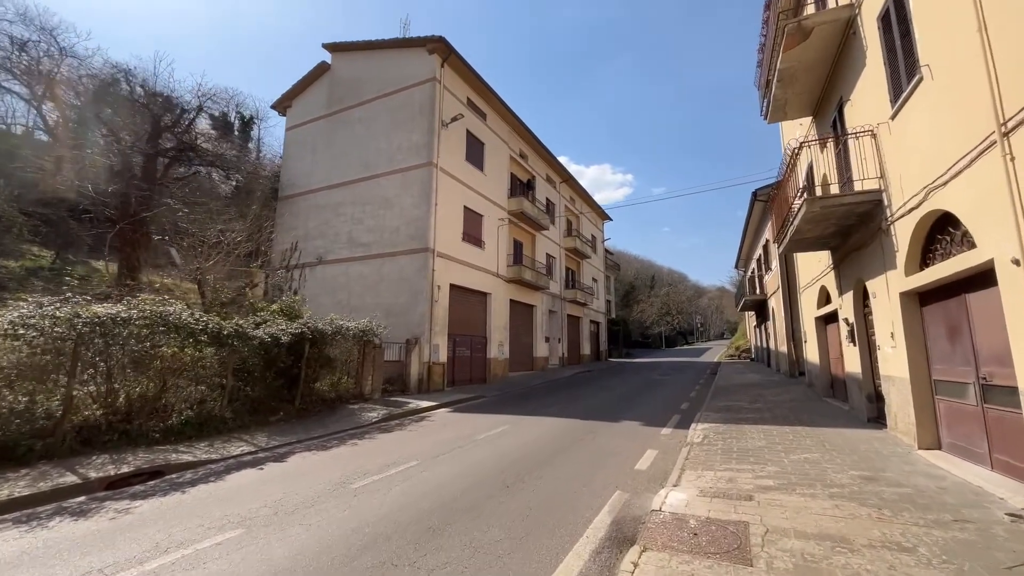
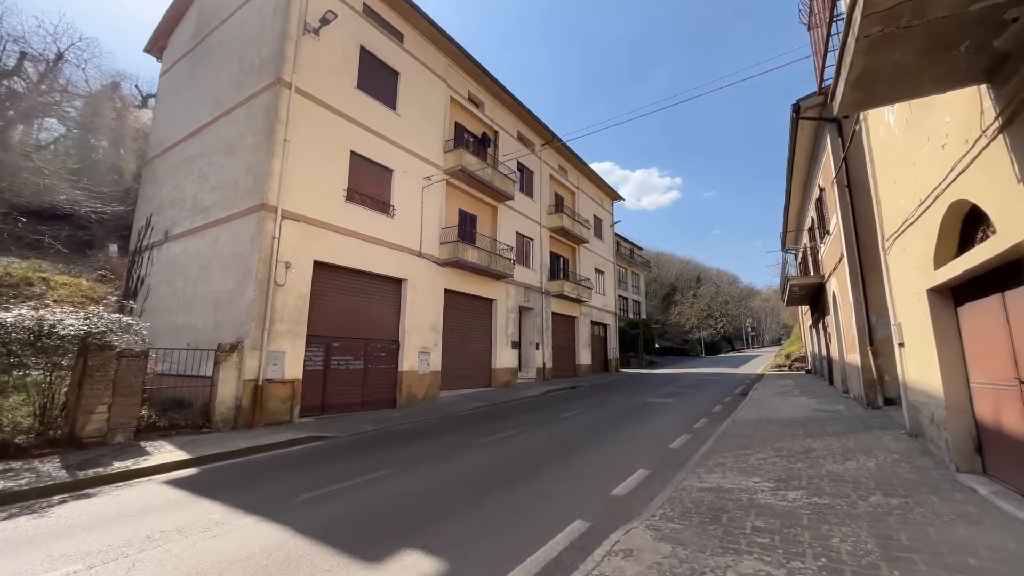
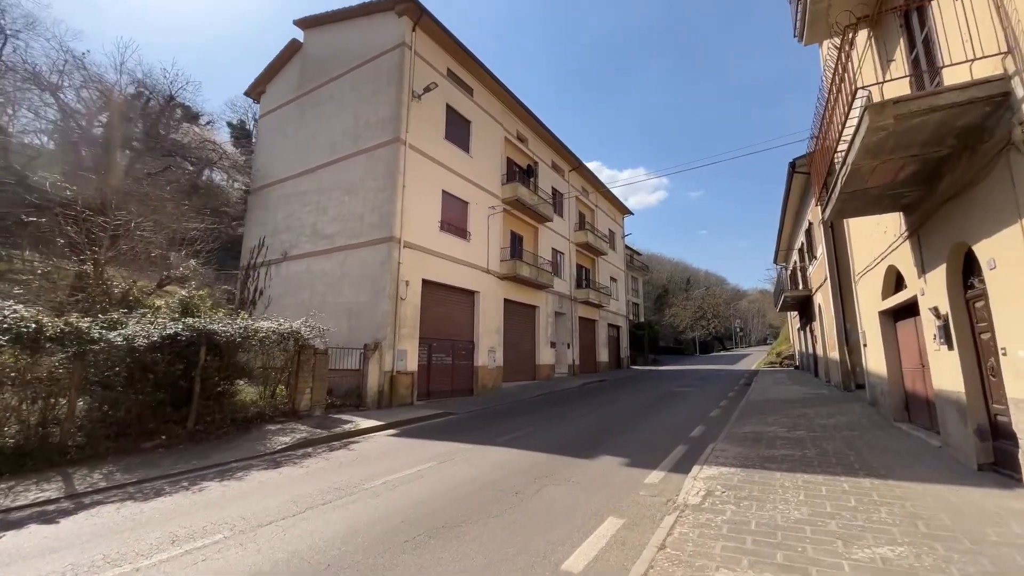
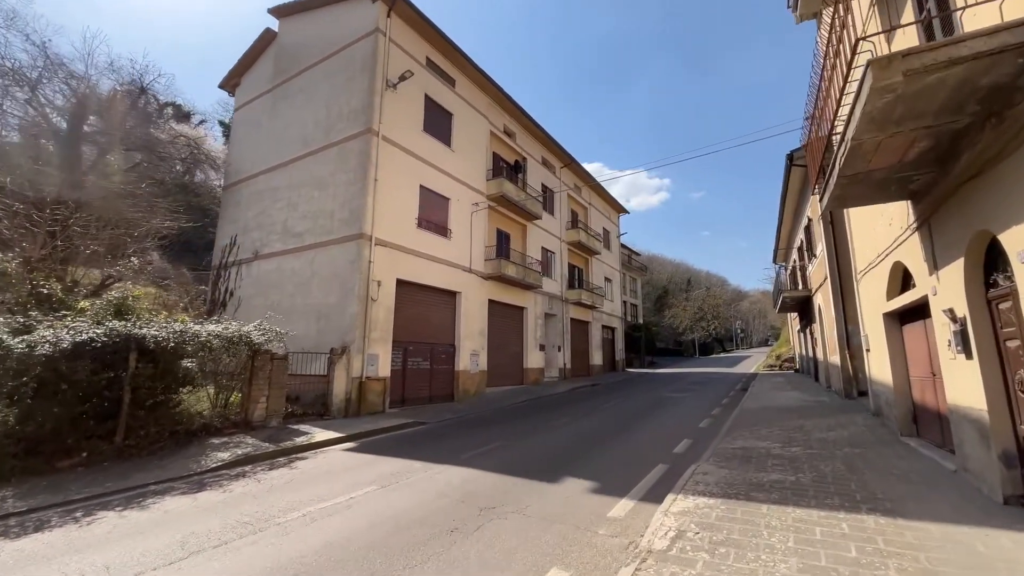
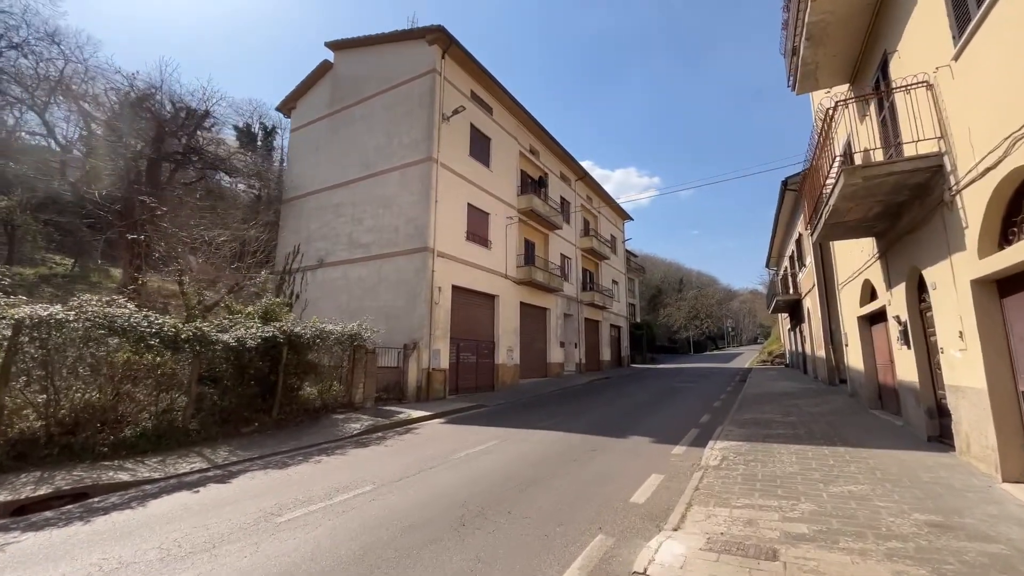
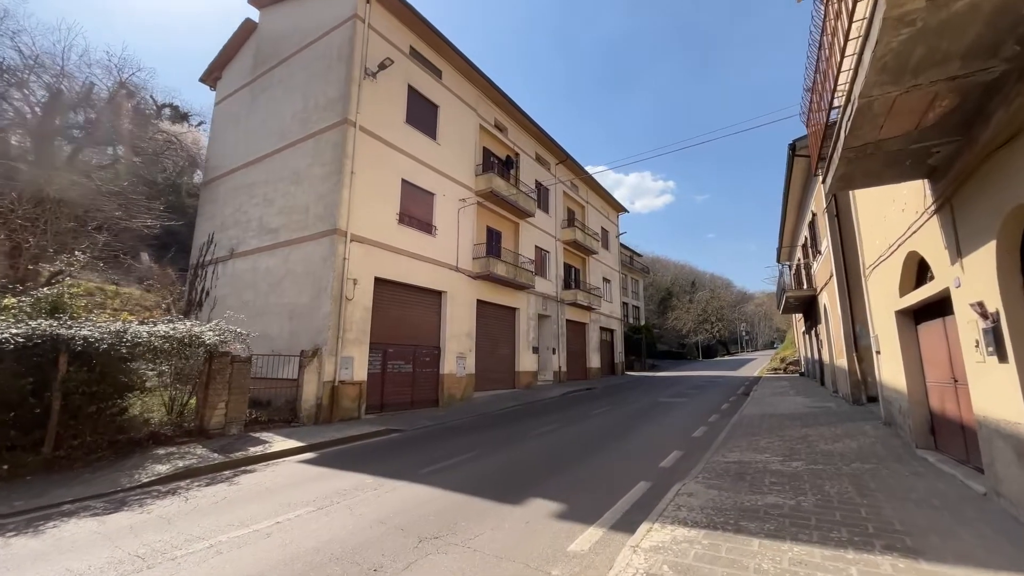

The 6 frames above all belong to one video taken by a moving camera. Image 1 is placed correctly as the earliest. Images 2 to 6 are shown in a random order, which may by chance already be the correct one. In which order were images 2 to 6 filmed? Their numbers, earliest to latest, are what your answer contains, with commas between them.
5, 3, 4, 6, 2
